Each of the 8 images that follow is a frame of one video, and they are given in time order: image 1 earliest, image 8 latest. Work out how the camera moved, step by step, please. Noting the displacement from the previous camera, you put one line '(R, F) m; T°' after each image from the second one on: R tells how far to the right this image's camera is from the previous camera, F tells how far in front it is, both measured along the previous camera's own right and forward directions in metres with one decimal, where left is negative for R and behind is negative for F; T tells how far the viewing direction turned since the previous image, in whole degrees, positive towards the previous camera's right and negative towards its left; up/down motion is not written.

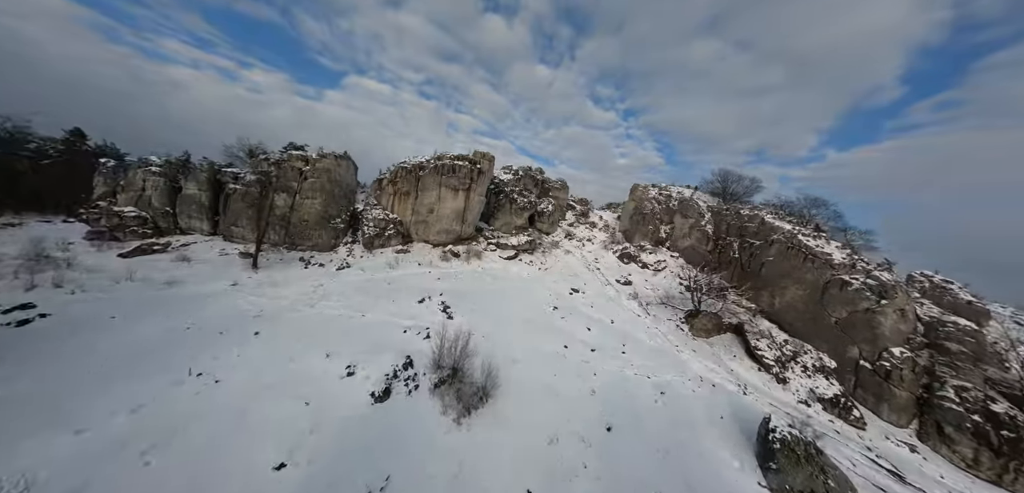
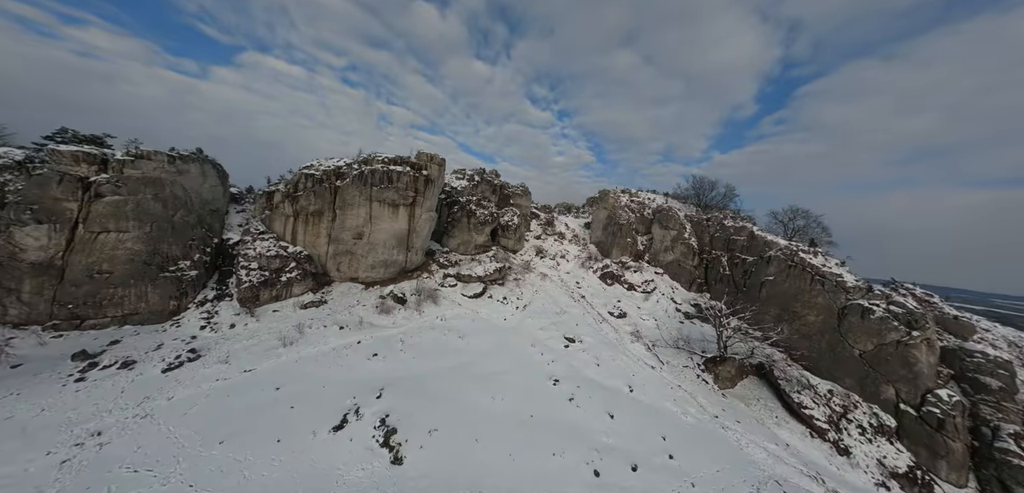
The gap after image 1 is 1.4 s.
(-1.5, +7.0) m; +11°
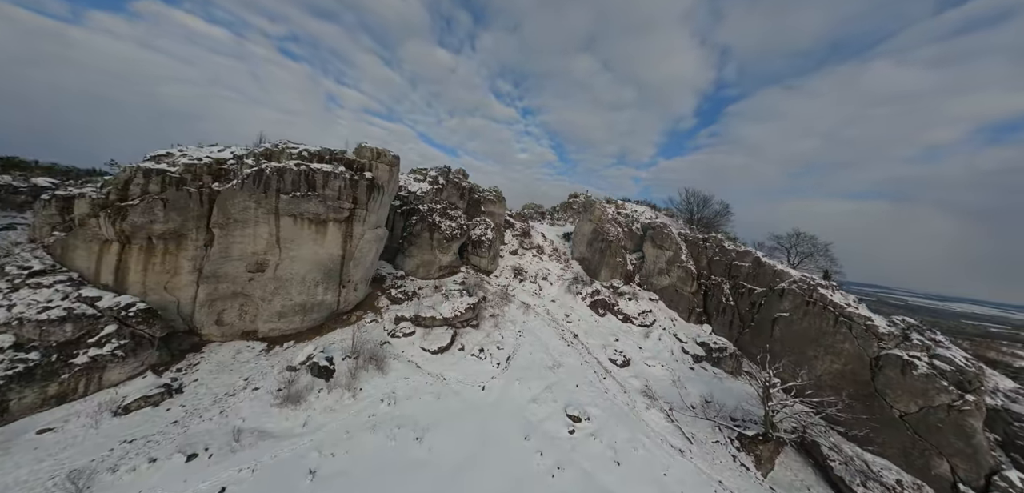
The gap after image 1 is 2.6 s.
(-1.1, +5.7) m; +8°
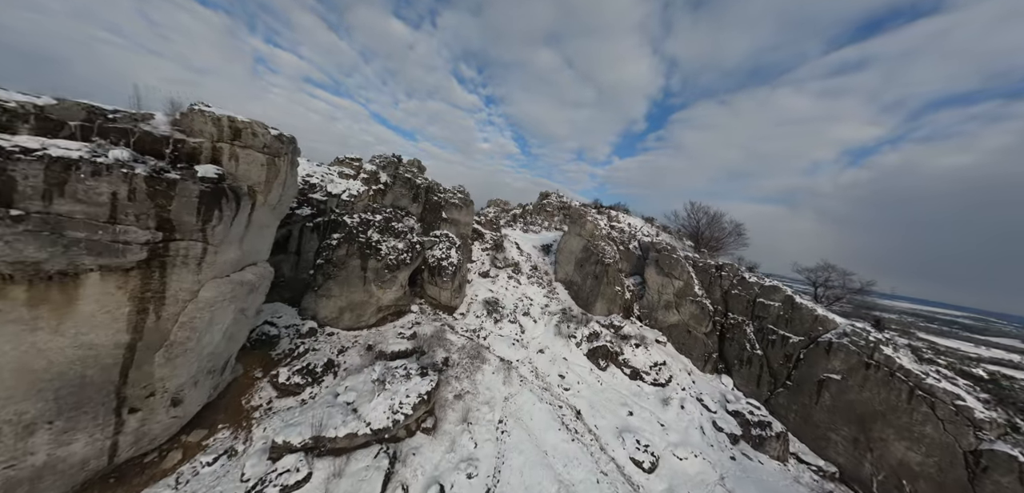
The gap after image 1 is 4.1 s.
(-0.9, +7.2) m; +8°
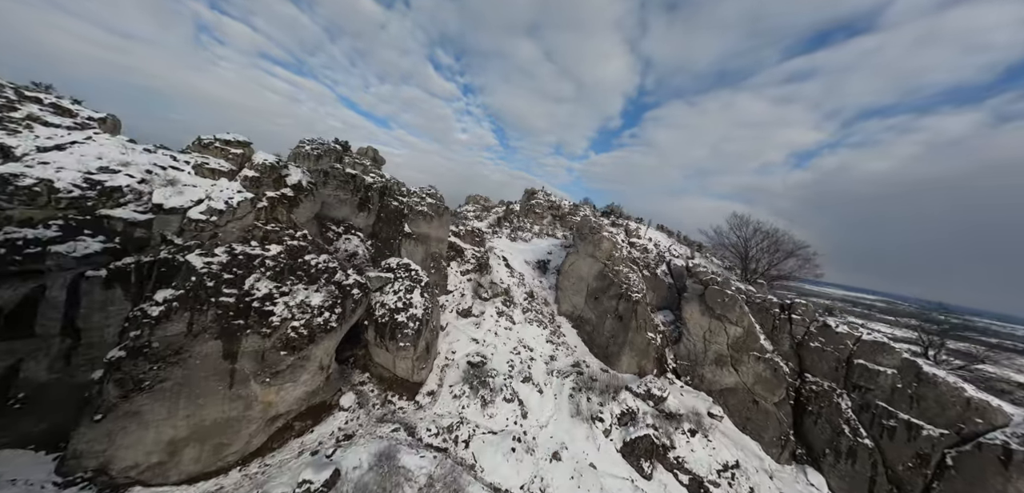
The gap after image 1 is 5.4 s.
(-0.9, +7.2) m; +5°
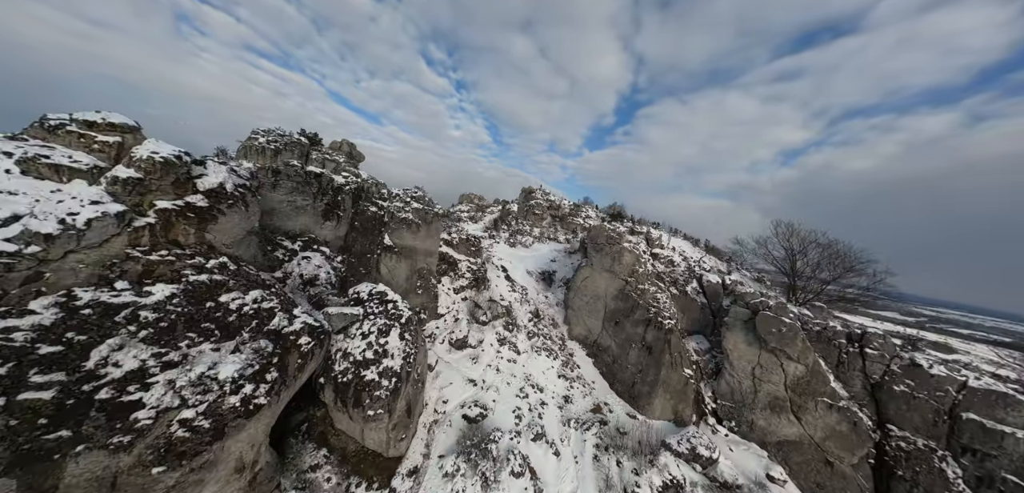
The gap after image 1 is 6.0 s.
(-0.6, +3.4) m; +1°
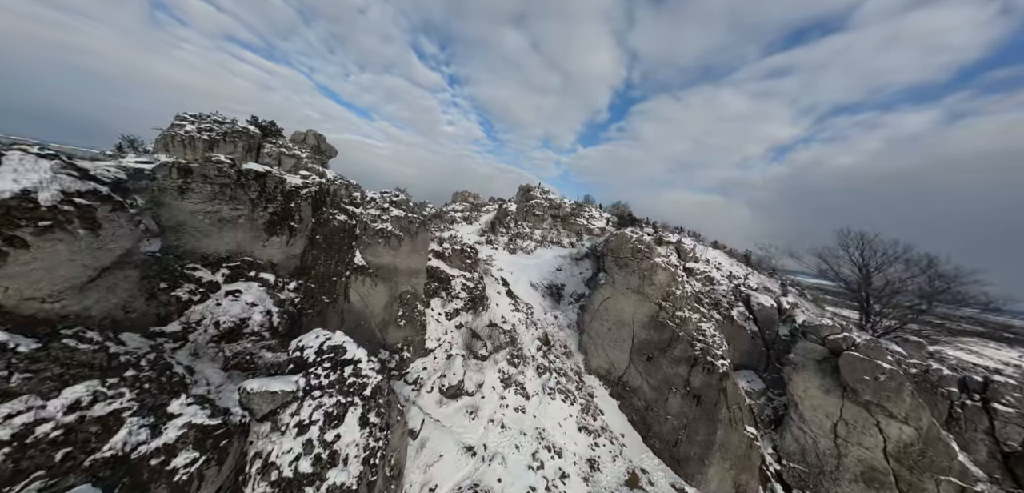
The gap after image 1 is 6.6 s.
(-0.6, +3.5) m; +1°
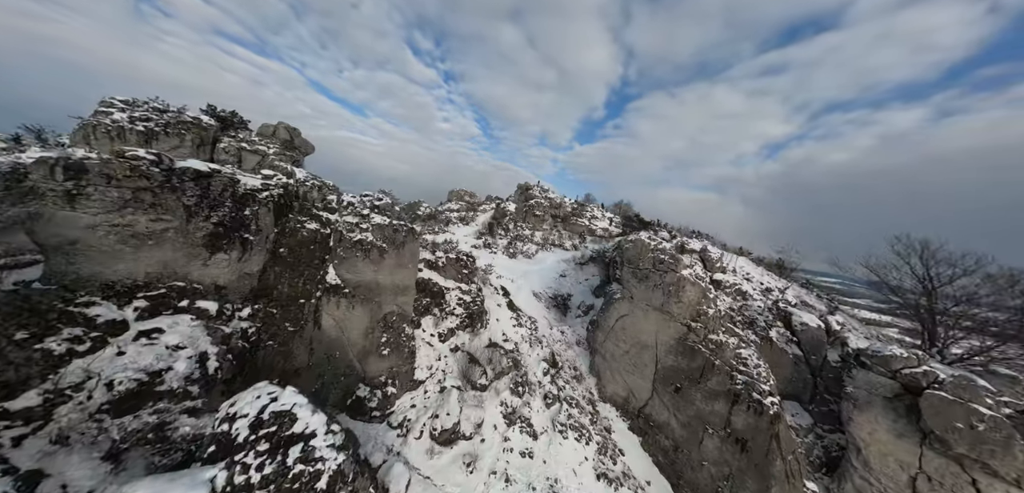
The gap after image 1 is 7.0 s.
(-0.3, +2.1) m; +1°
